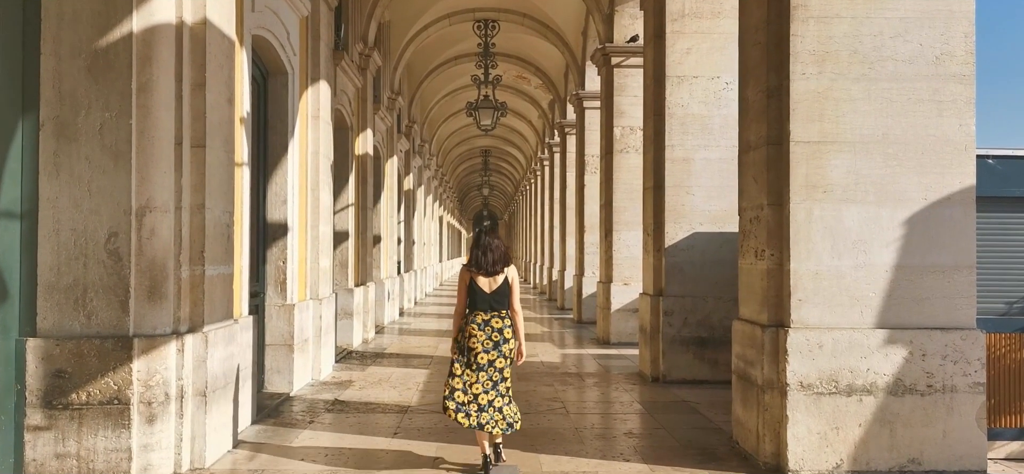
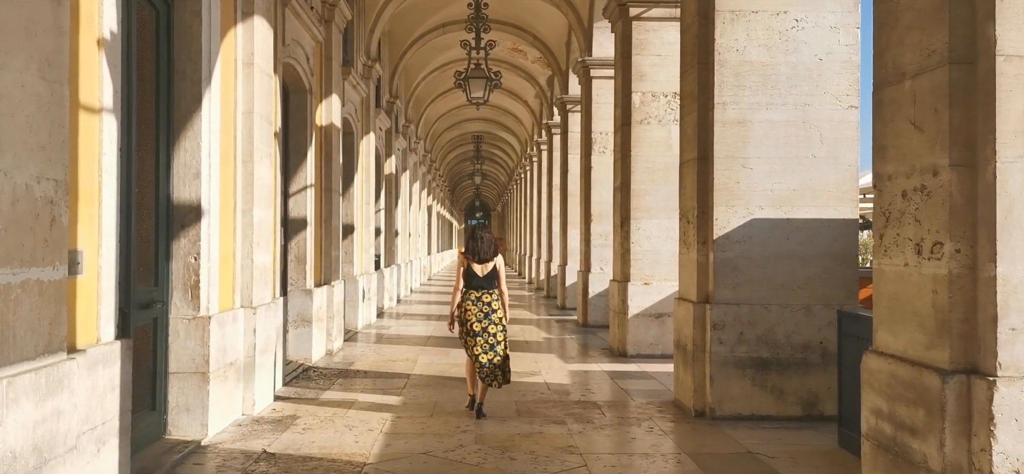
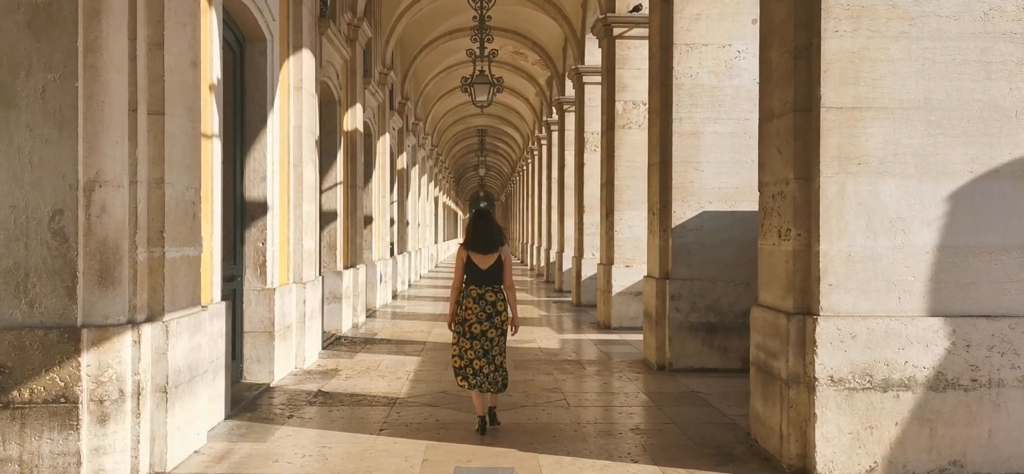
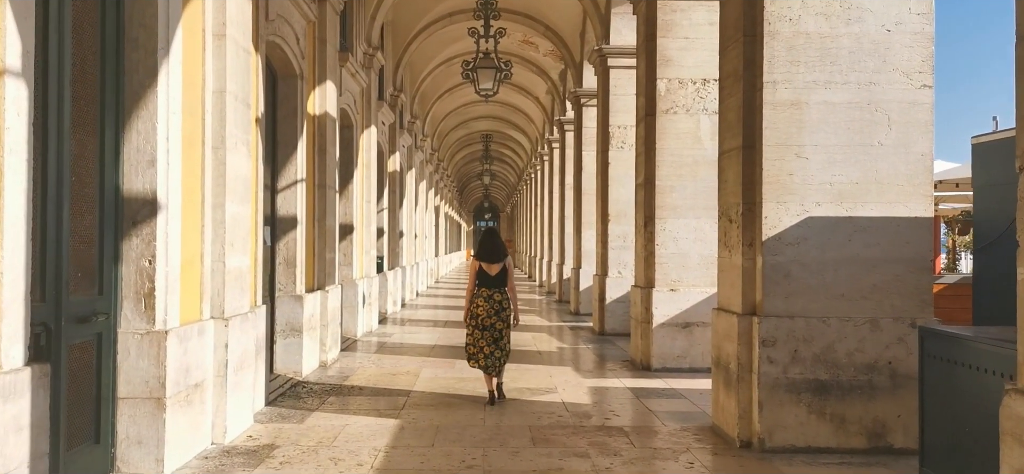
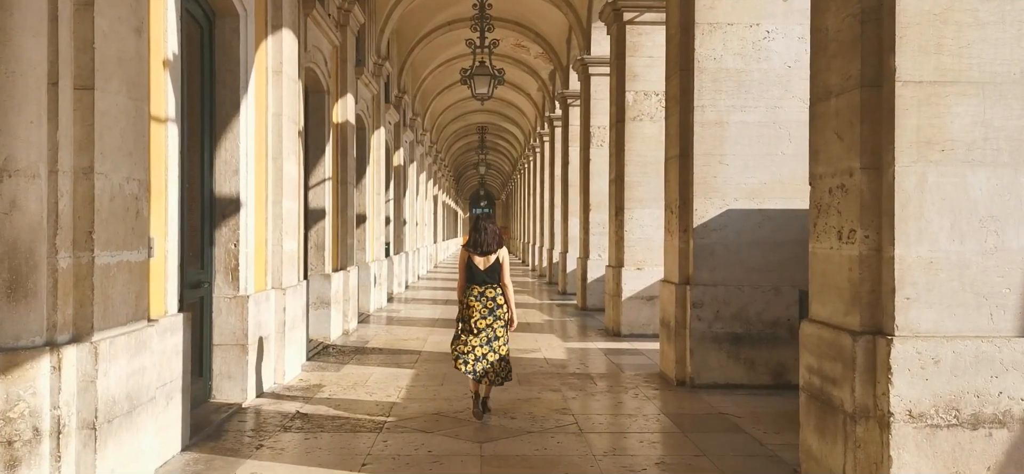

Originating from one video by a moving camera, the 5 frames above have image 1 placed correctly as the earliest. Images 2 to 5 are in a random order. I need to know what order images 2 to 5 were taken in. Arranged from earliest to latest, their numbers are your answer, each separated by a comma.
3, 5, 2, 4
